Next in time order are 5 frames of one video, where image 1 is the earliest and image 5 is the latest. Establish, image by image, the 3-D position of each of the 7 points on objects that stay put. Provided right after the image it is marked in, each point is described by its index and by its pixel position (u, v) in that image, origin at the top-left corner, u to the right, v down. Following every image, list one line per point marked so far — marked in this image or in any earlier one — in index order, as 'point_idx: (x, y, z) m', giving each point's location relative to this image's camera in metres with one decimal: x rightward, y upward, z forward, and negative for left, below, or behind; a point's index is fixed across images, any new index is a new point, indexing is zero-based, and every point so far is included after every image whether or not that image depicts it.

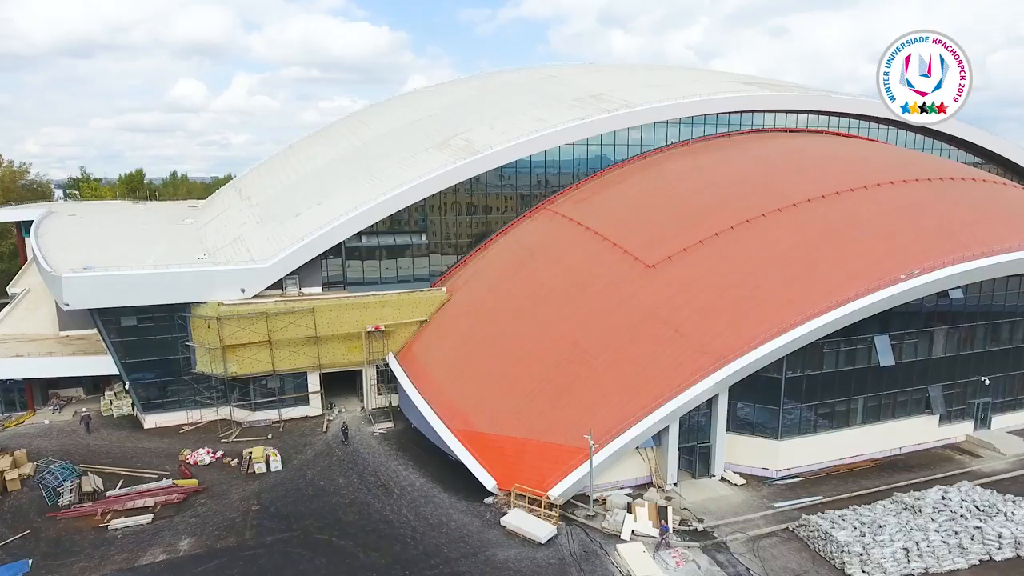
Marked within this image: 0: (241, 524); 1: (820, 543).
0: (-7.1, -6.2, +16.5) m
1: (+7.5, -6.2, +15.5) m
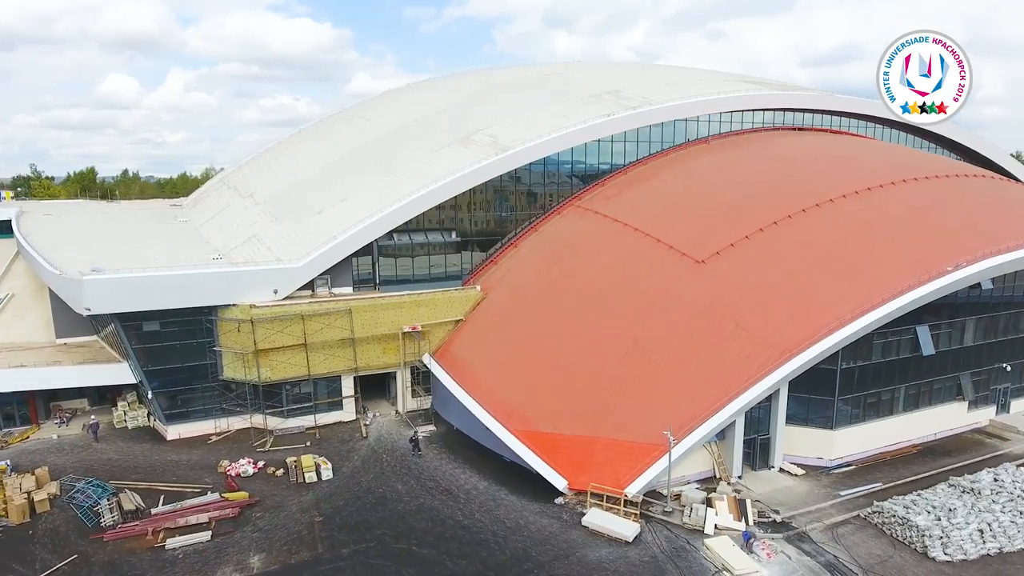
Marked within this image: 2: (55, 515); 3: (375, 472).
0: (-5.0, -6.1, +15.7) m
1: (+9.6, -6.0, +15.8) m
2: (-12.0, -6.0, +16.6) m
3: (-4.0, -5.5, +18.9) m
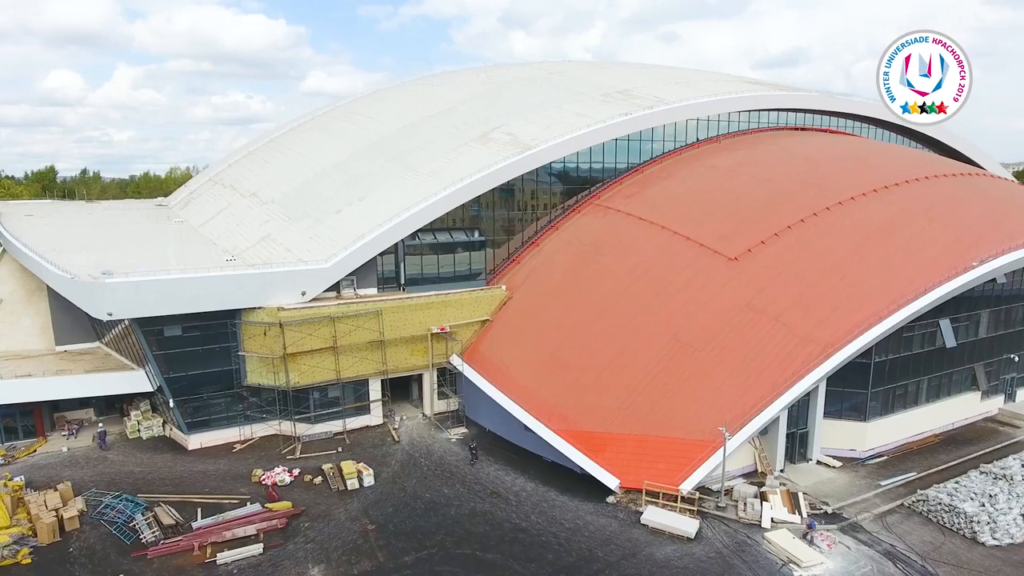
0: (-3.5, -6.2, +15.2) m
1: (+11.1, -5.8, +16.3) m
2: (-10.5, -6.0, +15.7) m
3: (-2.7, -5.5, +18.5) m
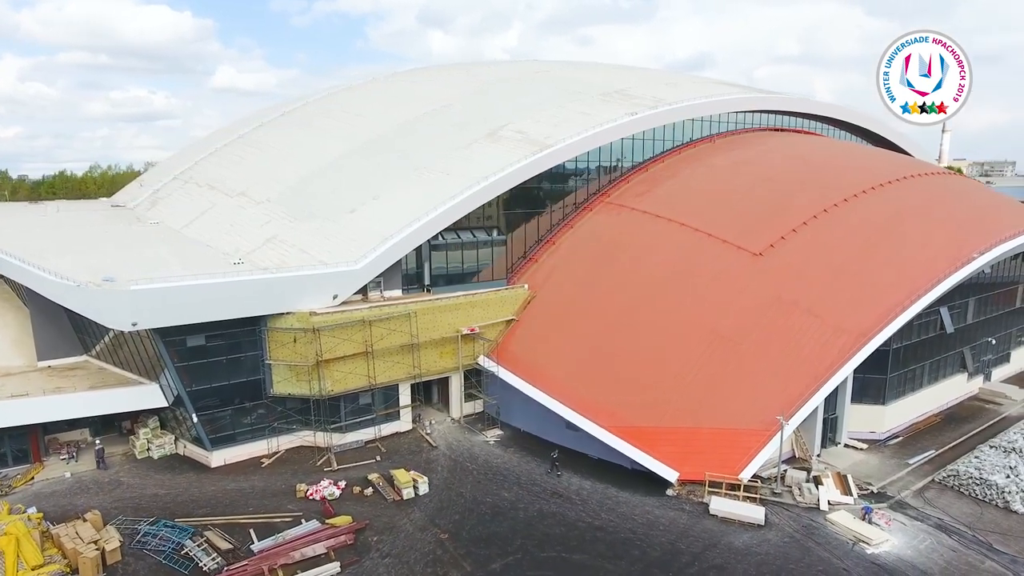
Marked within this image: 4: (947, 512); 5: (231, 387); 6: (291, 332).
0: (-1.5, -6.2, +14.7) m
1: (+12.8, -5.5, +17.6) m
2: (-8.5, -6.2, +14.3) m
3: (-1.2, -5.5, +18.0) m
4: (+11.5, -5.9, +16.8) m
5: (-8.4, -2.9, +18.9) m
6: (-6.5, -1.3, +18.8) m
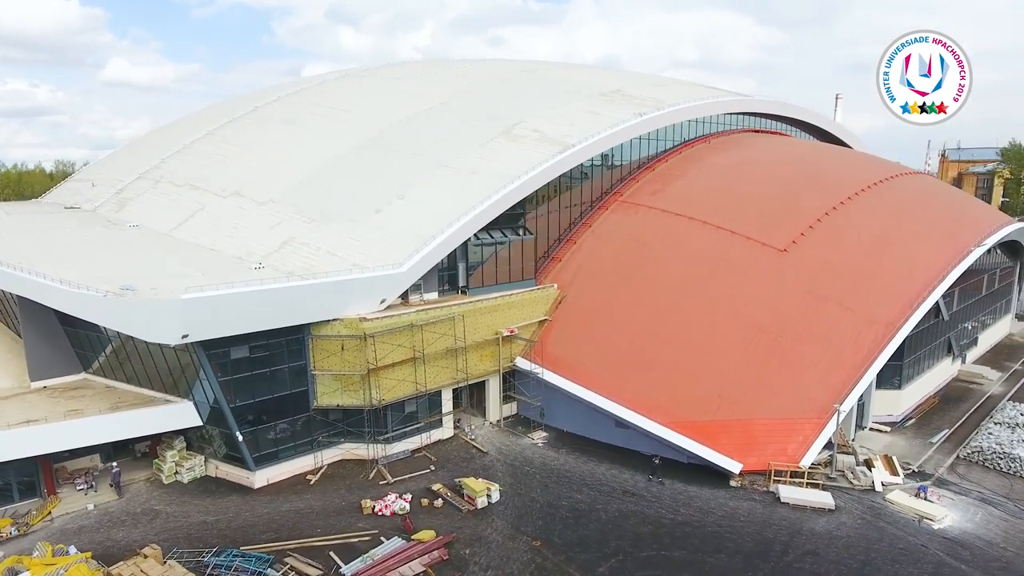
0: (+0.9, -6.2, +14.3) m
1: (+14.7, -5.2, +19.1) m
2: (-6.1, -6.4, +13.0) m
3: (+0.7, -5.5, +17.7) m
4: (+13.4, -5.6, +18.1) m
5: (-6.6, -3.1, +17.6) m
6: (-4.8, -1.4, +17.8) m
